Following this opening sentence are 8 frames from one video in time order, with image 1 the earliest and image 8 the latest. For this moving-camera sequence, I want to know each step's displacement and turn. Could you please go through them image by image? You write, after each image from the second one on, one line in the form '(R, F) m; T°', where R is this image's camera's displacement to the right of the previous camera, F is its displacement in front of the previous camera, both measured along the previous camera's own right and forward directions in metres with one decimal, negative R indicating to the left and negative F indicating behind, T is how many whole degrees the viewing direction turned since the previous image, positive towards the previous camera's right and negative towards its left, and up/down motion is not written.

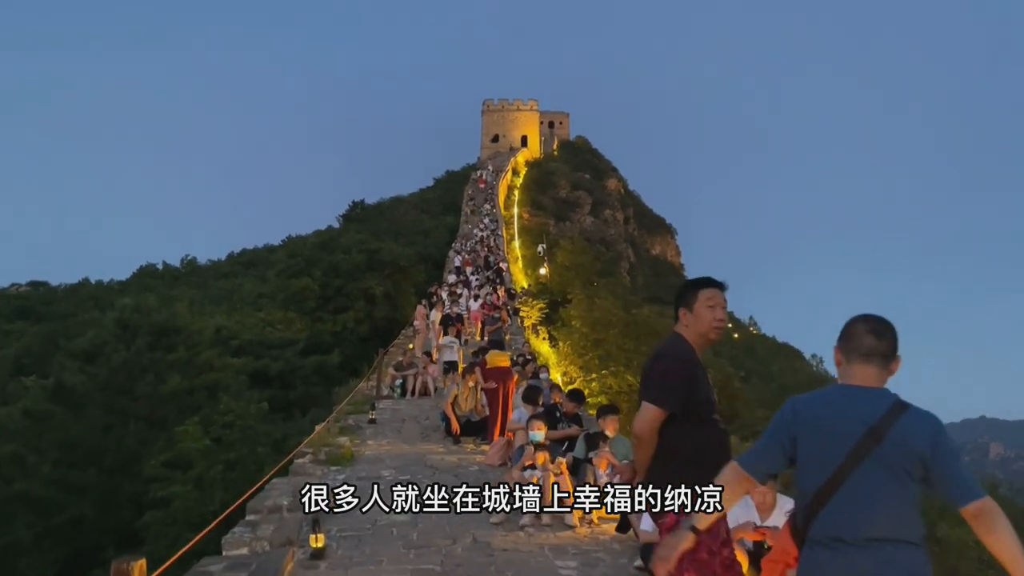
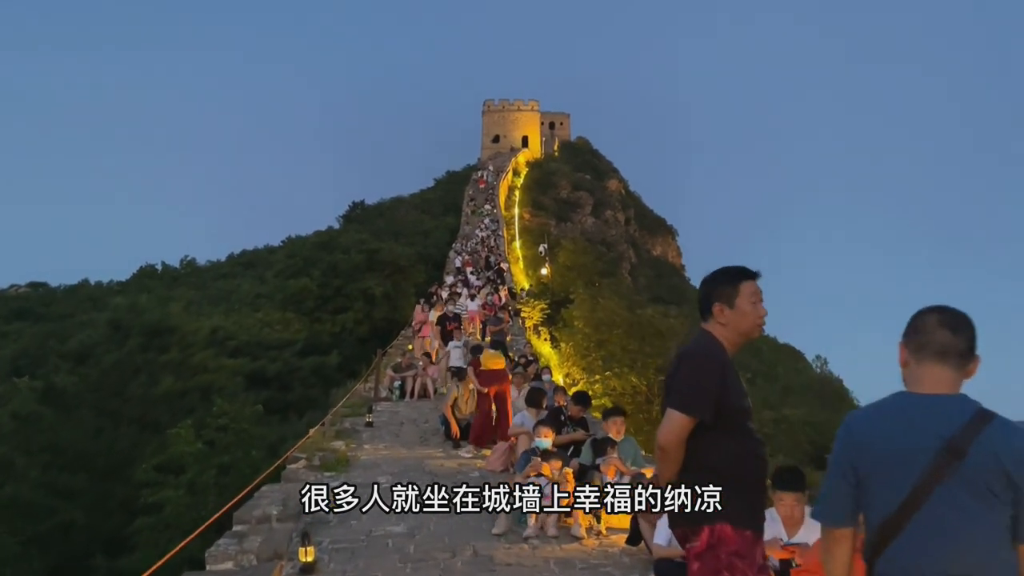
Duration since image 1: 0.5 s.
(0.0, +0.4) m; 0°
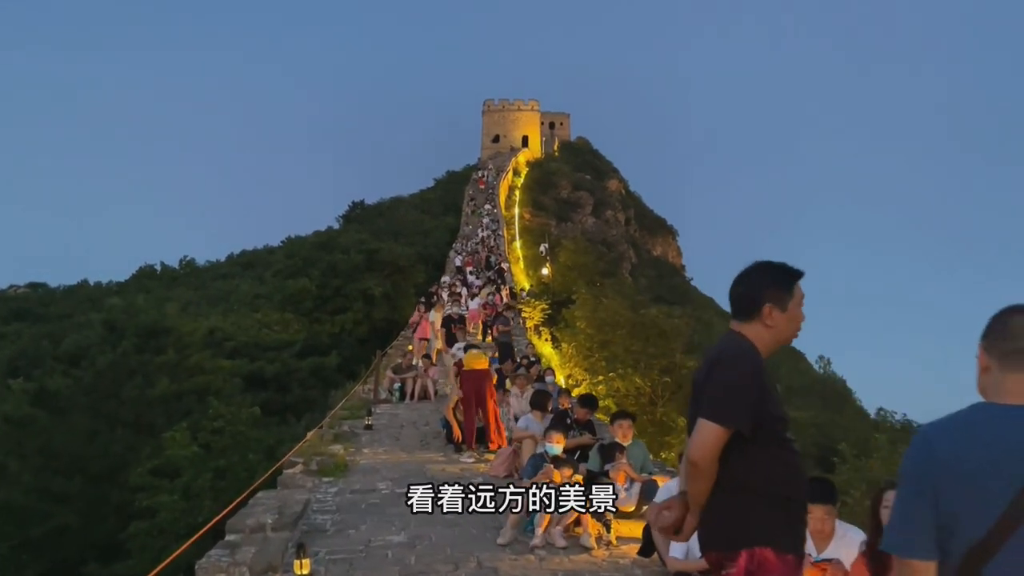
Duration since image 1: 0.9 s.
(0.0, +0.3) m; 0°
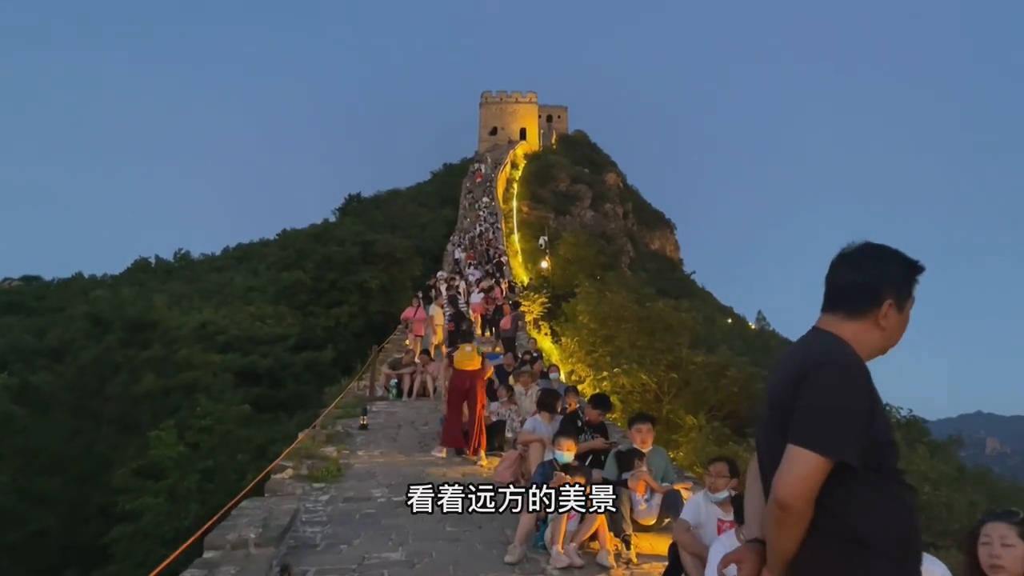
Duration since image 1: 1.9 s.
(-0.1, +0.6) m; 0°
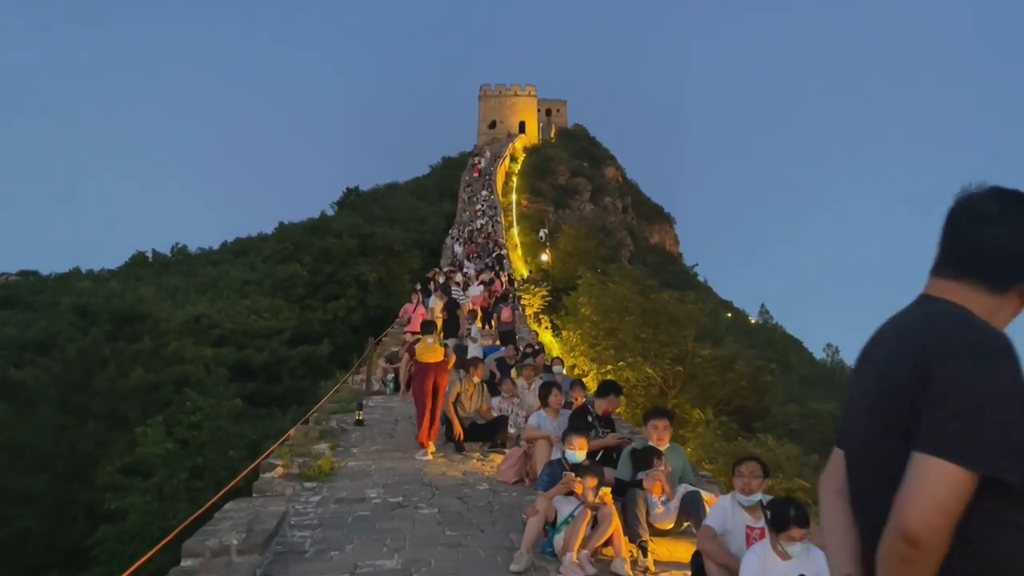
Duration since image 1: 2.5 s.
(0.0, +0.5) m; 0°
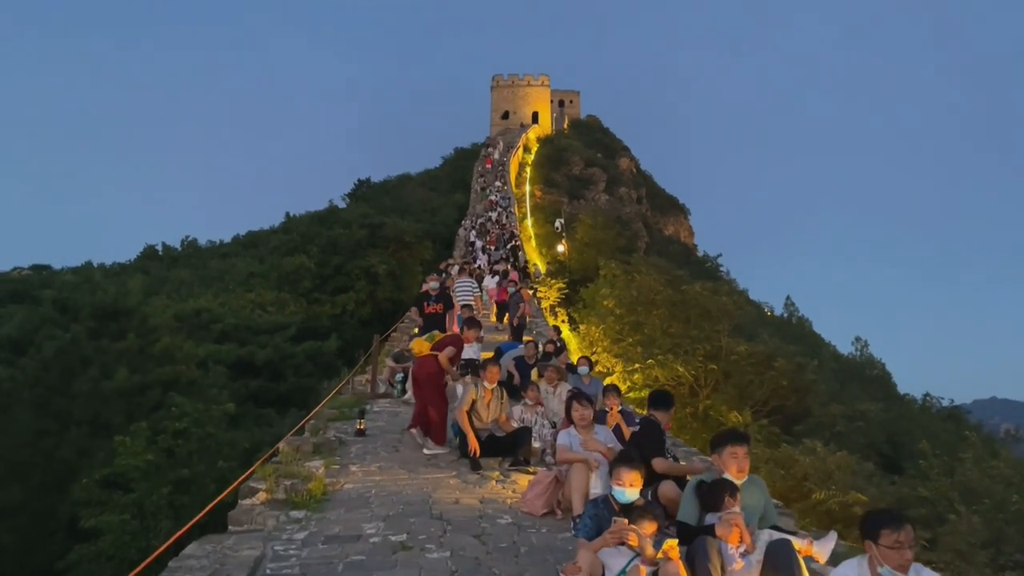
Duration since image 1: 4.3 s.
(-0.1, +1.3) m; -1°
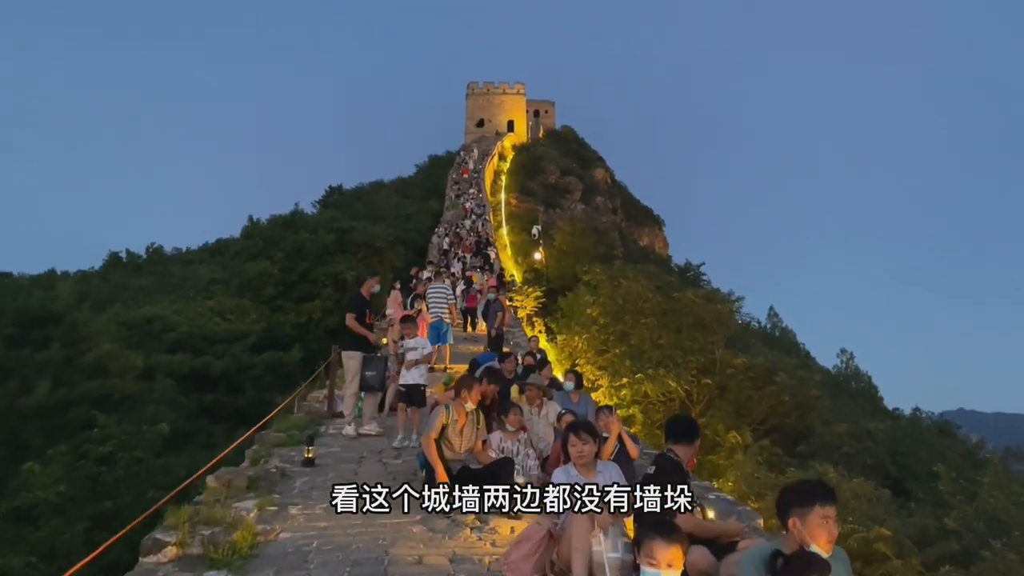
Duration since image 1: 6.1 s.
(0.0, +1.4) m; +2°
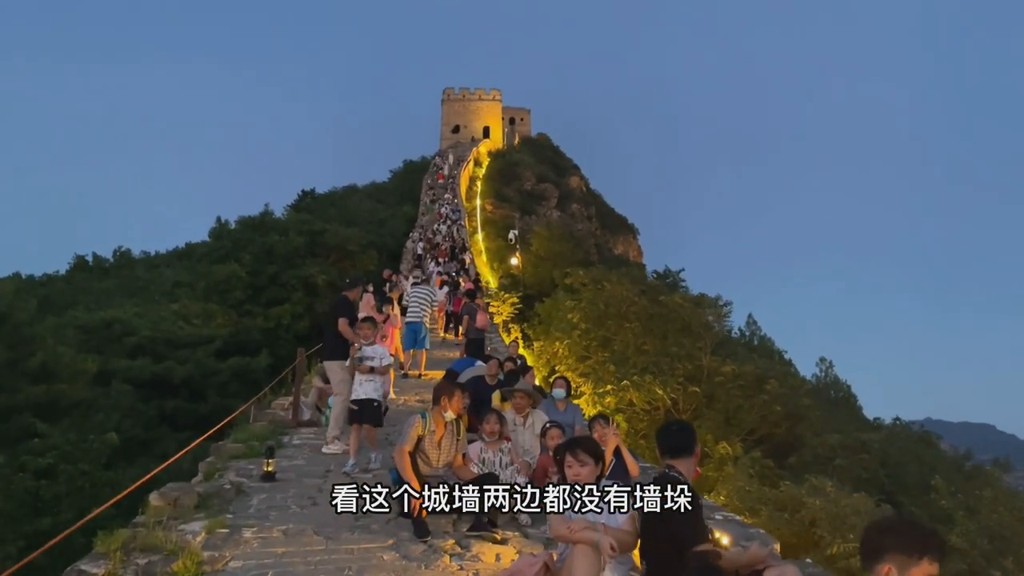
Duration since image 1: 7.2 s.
(-0.1, +0.7) m; +2°
